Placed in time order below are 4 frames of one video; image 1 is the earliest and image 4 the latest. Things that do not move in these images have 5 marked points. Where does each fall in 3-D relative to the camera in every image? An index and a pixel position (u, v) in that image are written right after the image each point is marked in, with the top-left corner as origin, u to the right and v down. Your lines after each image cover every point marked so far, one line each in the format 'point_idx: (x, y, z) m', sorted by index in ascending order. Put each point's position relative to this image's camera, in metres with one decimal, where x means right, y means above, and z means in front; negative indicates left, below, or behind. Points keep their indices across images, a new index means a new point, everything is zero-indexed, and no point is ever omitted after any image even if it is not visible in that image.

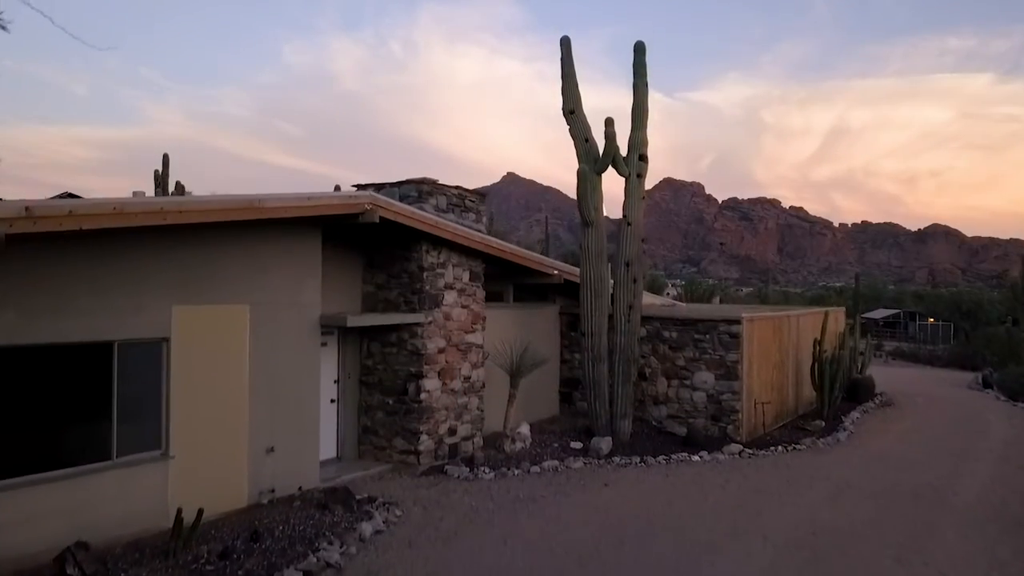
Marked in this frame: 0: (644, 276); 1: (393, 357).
0: (+1.1, +0.1, +6.7) m
1: (-0.9, -0.5, +5.8) m
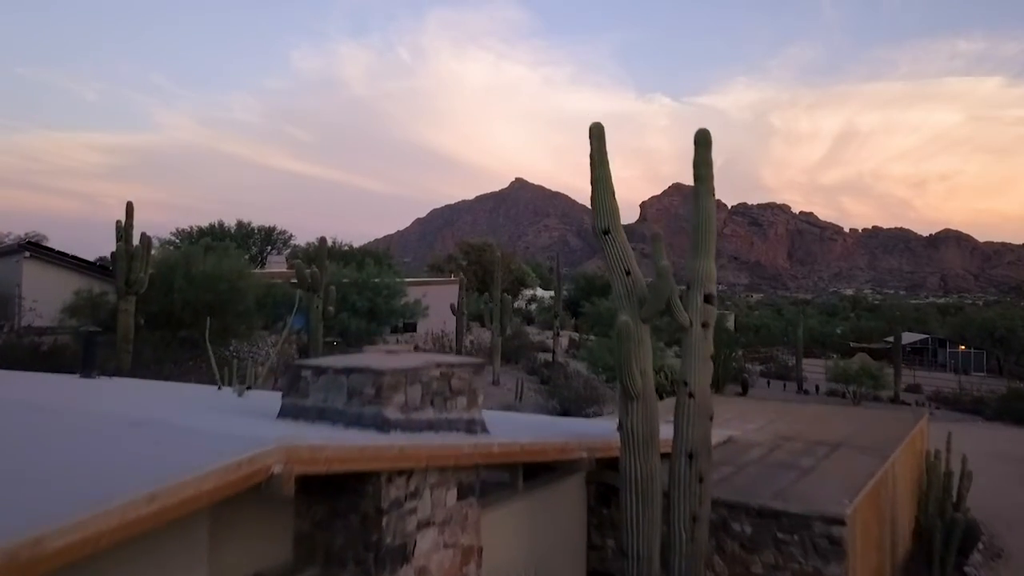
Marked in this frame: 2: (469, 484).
0: (+1.2, -1.1, +4.6) m
1: (-0.8, -1.7, +3.7) m
2: (-0.2, -1.0, +4.2) m
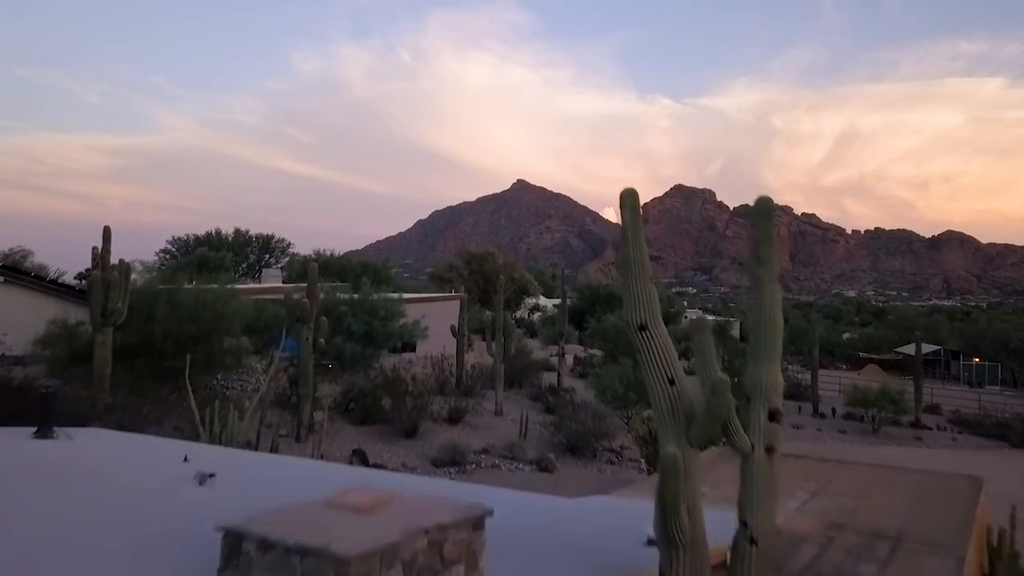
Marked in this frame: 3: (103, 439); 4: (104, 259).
0: (+1.2, -1.6, +3.6) m
1: (-0.8, -2.2, +2.7) m
2: (-0.2, -1.6, +3.2) m
3: (-4.8, -1.8, +9.4) m
4: (-7.2, +0.5, +14.0) m
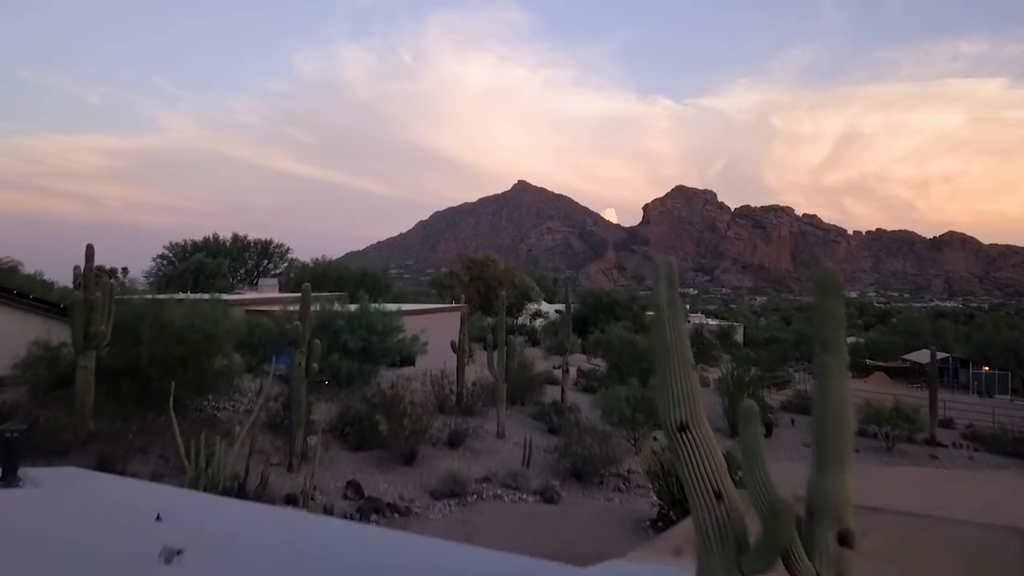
0: (+1.3, -2.0, +2.9) m
1: (-0.7, -2.6, +2.0) m
2: (-0.1, -1.9, +2.5) m
3: (-4.8, -2.2, +8.7) m
4: (-7.1, +0.1, +13.3) m
